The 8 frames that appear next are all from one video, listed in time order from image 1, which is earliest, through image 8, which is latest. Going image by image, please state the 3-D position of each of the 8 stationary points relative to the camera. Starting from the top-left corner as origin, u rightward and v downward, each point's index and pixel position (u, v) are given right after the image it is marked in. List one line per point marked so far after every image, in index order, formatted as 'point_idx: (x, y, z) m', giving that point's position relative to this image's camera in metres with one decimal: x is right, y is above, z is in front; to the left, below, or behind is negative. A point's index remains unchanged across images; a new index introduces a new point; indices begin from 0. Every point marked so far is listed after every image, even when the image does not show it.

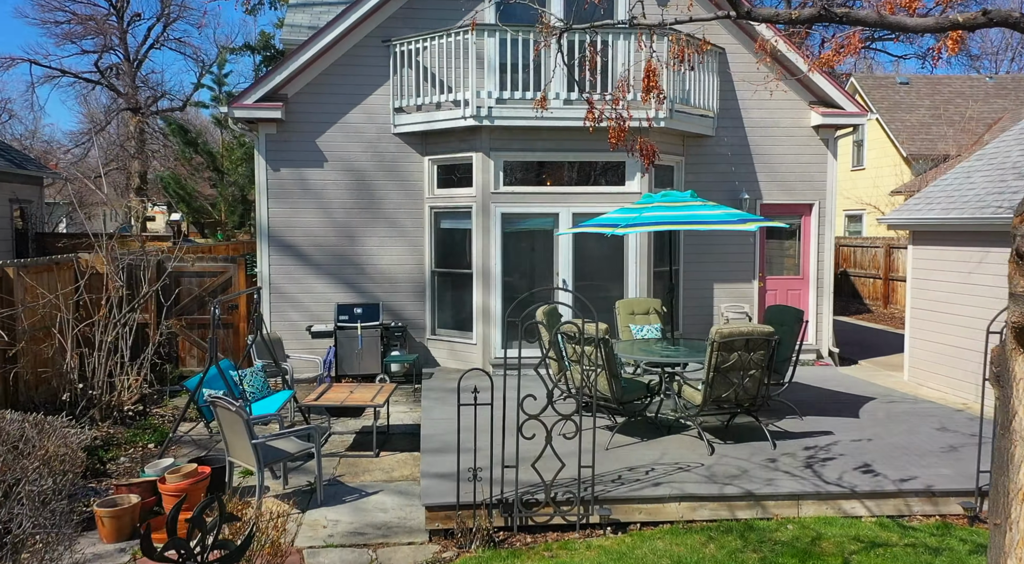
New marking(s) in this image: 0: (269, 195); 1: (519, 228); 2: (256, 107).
0: (-2.9, +1.0, +9.5) m
1: (+0.1, +0.6, +9.3) m
2: (-2.9, +2.0, +9.2) m
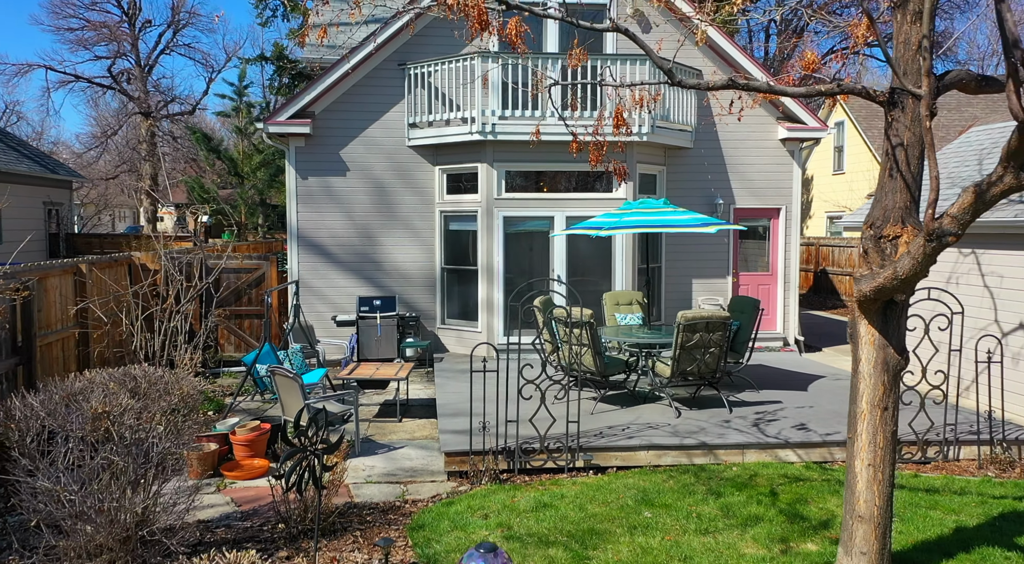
0: (-2.9, +1.1, +10.8) m
1: (+0.1, +0.7, +10.6) m
2: (-2.9, +2.1, +10.4) m
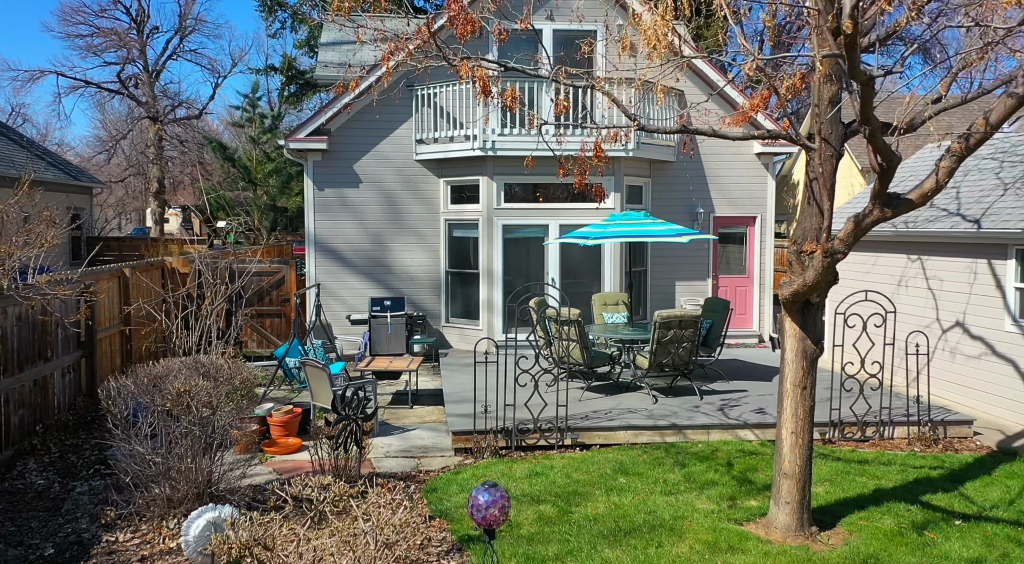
0: (-2.9, +1.1, +11.8) m
1: (+0.1, +0.7, +11.6) m
2: (-2.9, +2.0, +11.5) m
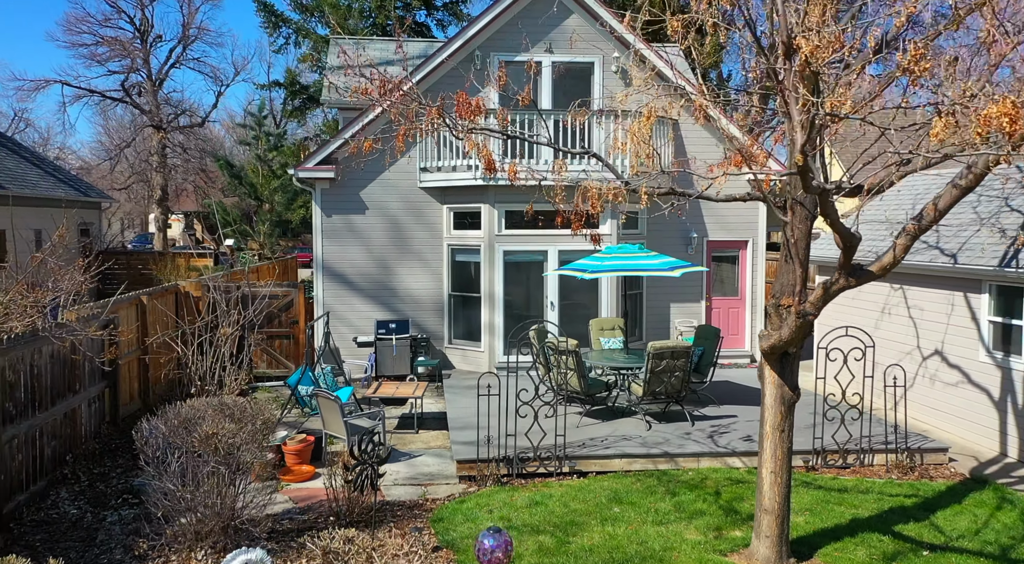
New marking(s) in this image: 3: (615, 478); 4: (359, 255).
0: (-2.9, +0.7, +12.2) m
1: (+0.1, +0.3, +12.1) m
2: (-2.9, +1.7, +11.9) m
3: (+1.0, -1.9, +7.6) m
4: (-2.4, +0.4, +12.4) m
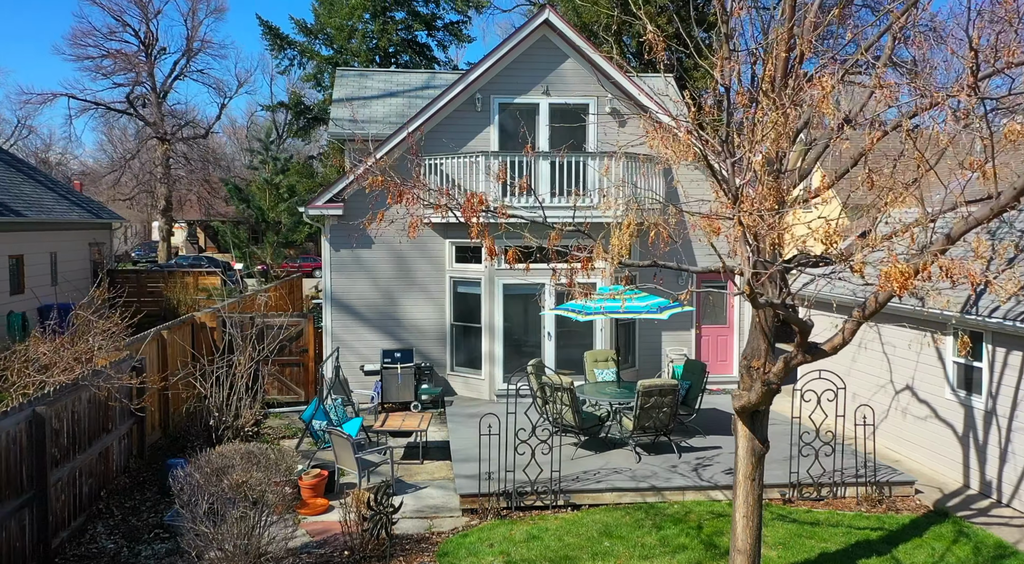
0: (-2.9, +0.2, +12.9) m
1: (+0.1, -0.2, +12.7) m
2: (-2.9, +1.2, +12.6) m
3: (+1.0, -2.4, +8.2) m
4: (-2.4, -0.1, +13.0) m
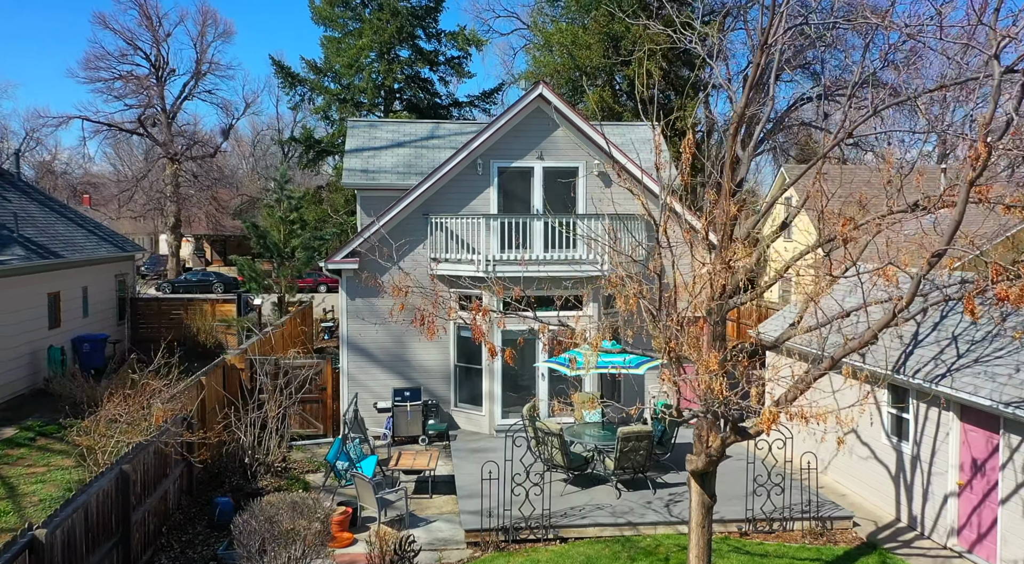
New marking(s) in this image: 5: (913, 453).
0: (-2.9, -0.6, +14.4) m
1: (0.0, -1.0, +14.2) m
2: (-3.0, +0.4, +14.0) m
3: (+0.9, -3.2, +9.7) m
4: (-2.4, -0.9, +14.5) m
5: (+5.1, -2.2, +10.1) m
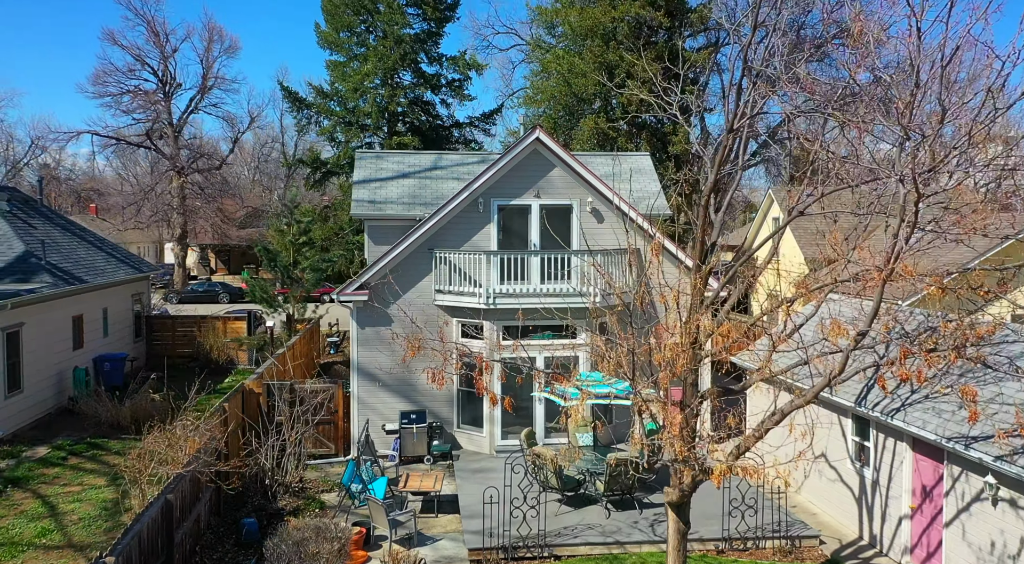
0: (-3.0, -1.2, +15.4) m
1: (0.0, -1.6, +15.3) m
2: (-3.0, -0.2, +15.1) m
3: (+0.9, -3.8, +10.8) m
4: (-2.4, -1.5, +15.6) m
5: (+5.1, -2.8, +11.2) m
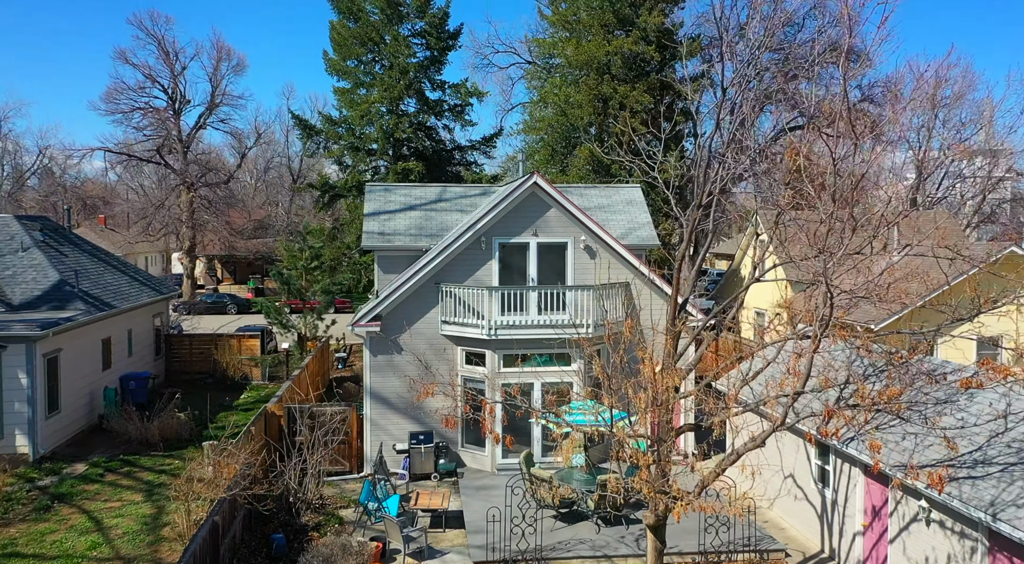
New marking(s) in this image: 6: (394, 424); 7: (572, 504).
0: (-3.0, -1.9, +16.9) m
1: (0.0, -2.3, +16.7) m
2: (-3.0, -0.9, +16.5) m
3: (+0.9, -4.4, +12.2) m
4: (-2.4, -2.2, +17.0) m
5: (+5.1, -3.4, +12.6) m
6: (-2.5, -3.0, +17.0) m
7: (+1.0, -3.8, +13.8) m
